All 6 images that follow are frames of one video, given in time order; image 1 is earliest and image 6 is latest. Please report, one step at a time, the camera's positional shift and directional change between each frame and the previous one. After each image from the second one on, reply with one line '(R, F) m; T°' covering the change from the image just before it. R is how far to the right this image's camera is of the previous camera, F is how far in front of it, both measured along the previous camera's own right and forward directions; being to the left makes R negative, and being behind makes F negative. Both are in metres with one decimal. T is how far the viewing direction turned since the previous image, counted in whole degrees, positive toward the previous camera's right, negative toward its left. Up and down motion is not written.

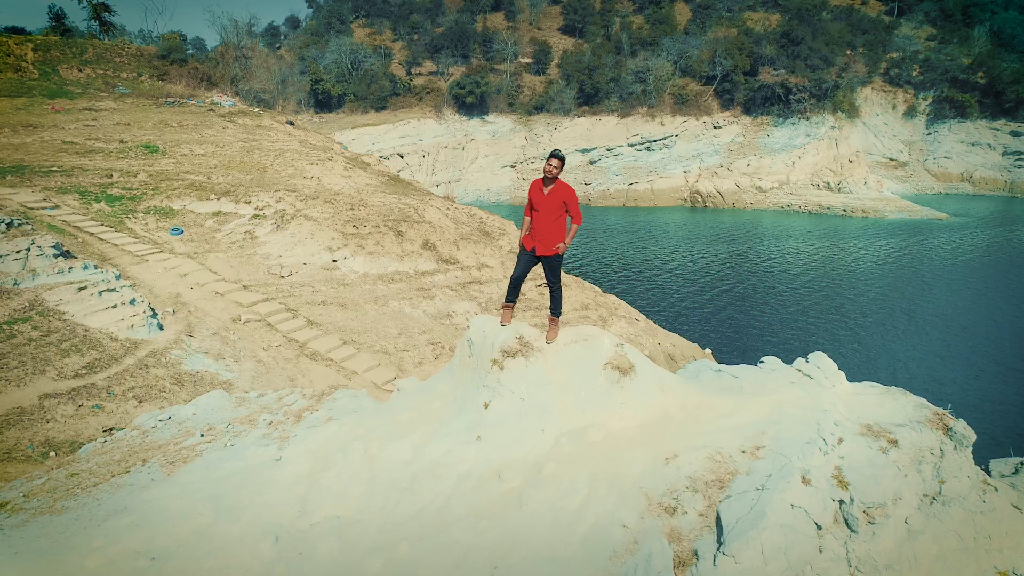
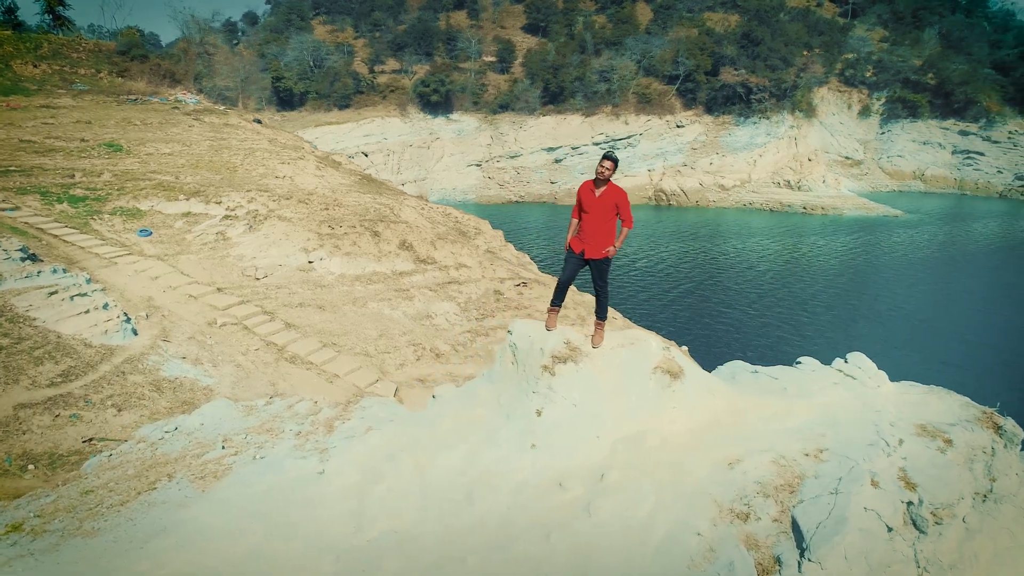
(-0.6, +0.1) m; +2°
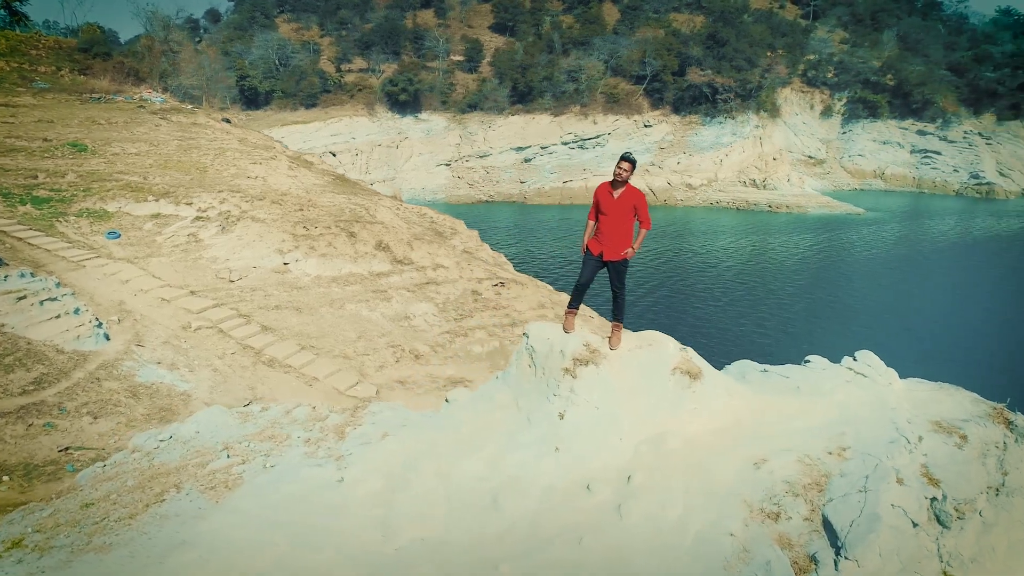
(-0.4, 0.0) m; +2°
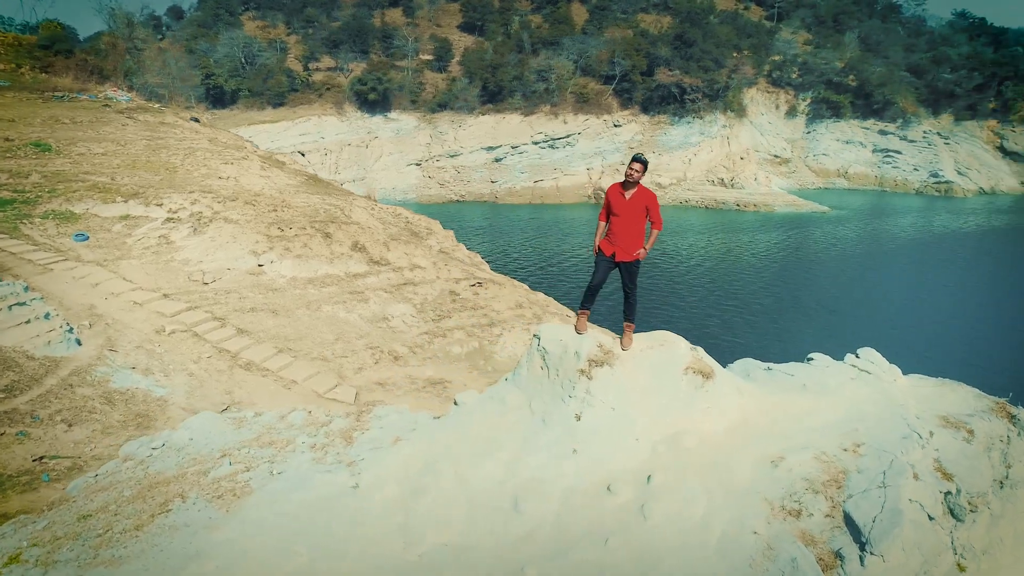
(-0.3, 0.0) m; +2°
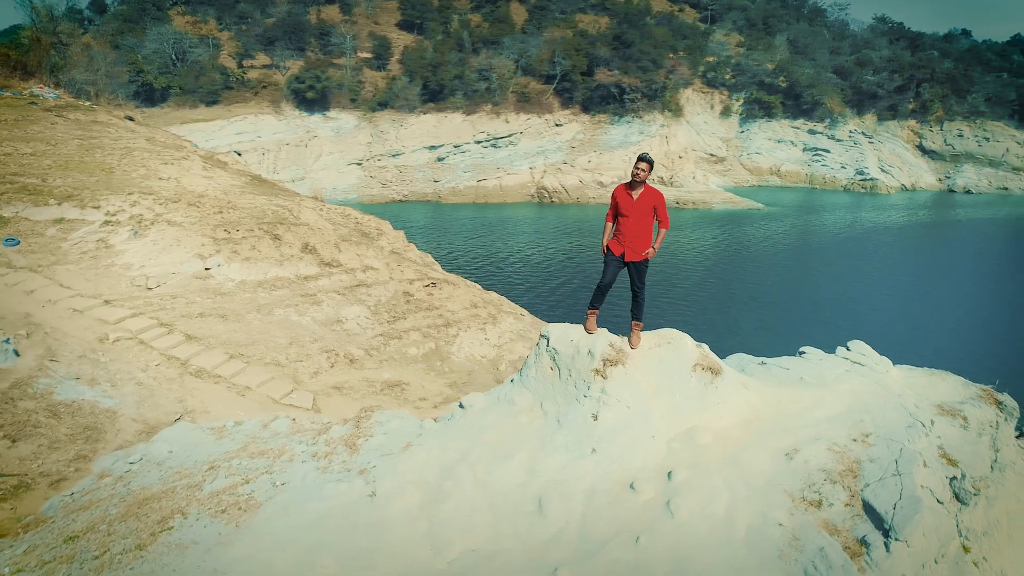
(-0.5, +0.1) m; +4°
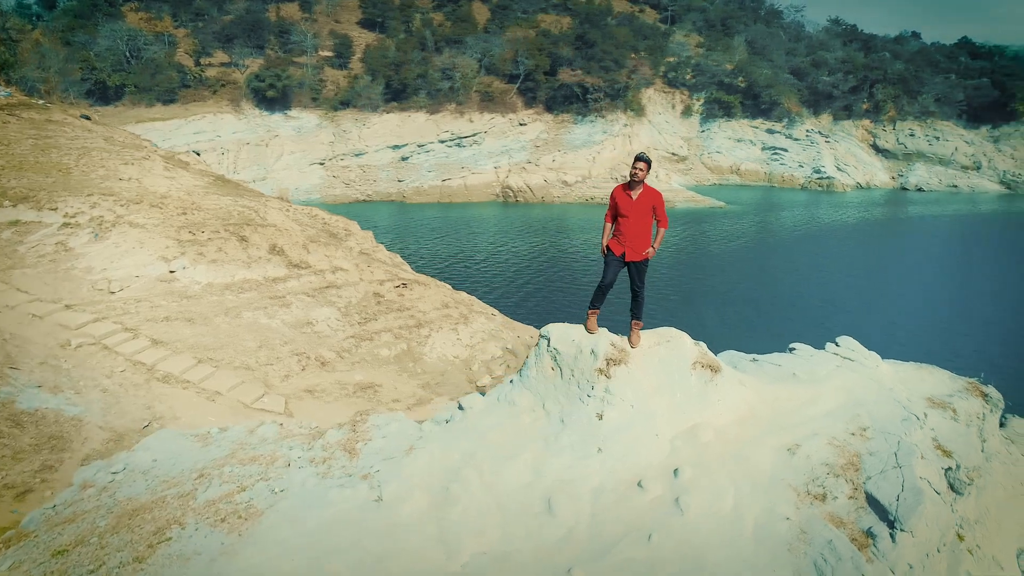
(-0.3, 0.0) m; +2°
